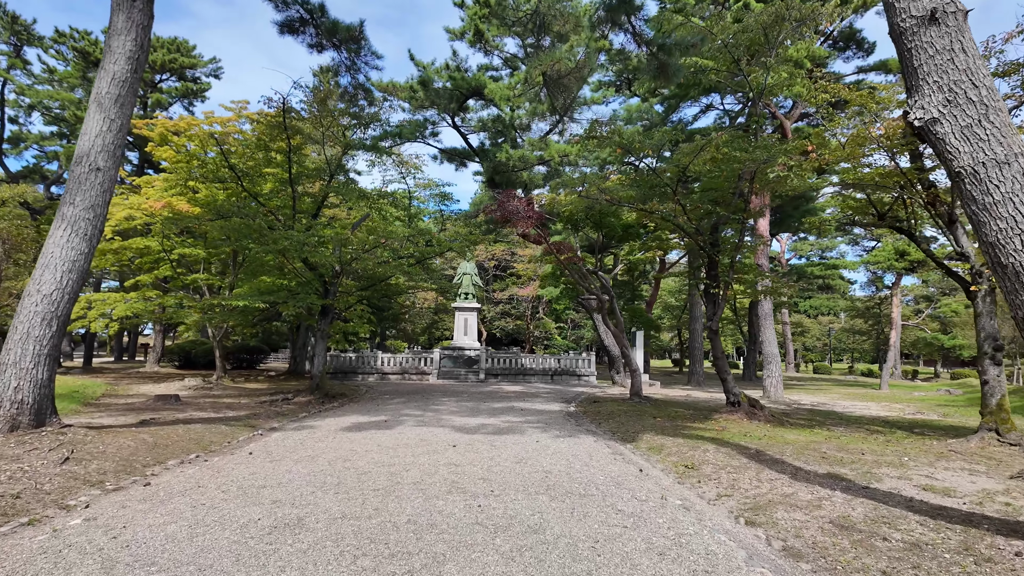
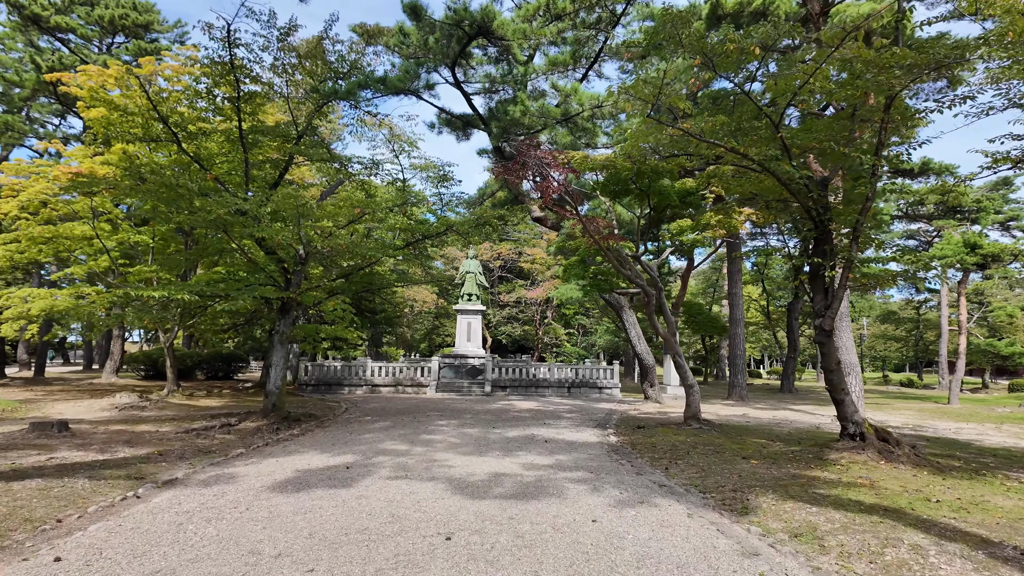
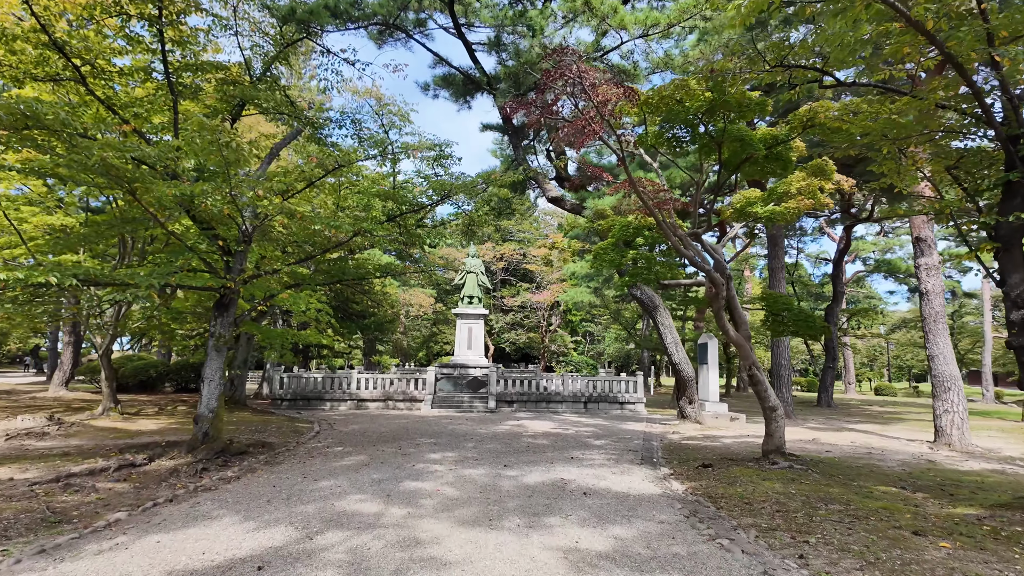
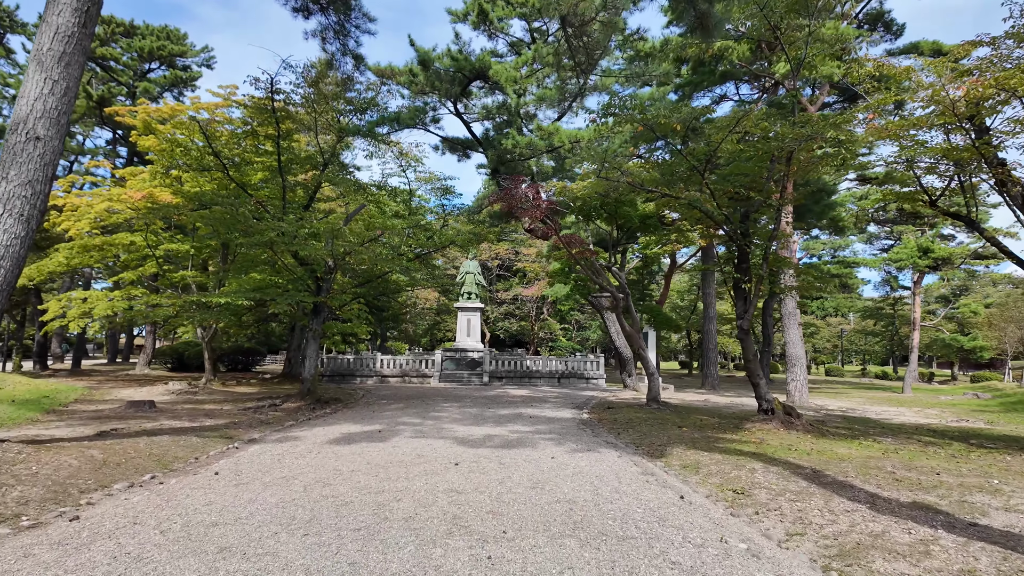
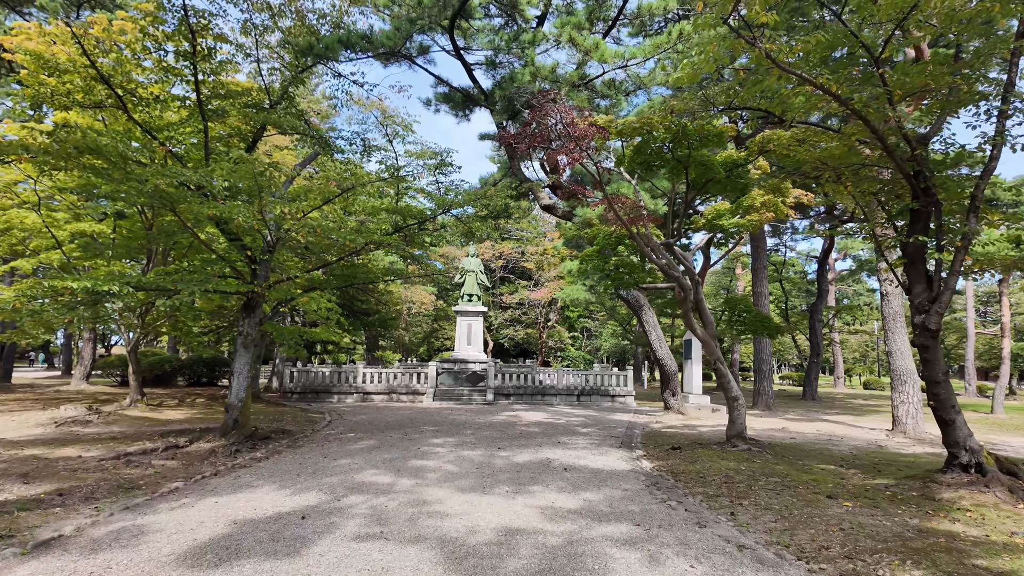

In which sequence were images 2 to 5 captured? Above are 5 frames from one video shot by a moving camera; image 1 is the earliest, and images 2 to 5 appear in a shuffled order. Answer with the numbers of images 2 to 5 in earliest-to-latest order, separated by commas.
4, 2, 5, 3
